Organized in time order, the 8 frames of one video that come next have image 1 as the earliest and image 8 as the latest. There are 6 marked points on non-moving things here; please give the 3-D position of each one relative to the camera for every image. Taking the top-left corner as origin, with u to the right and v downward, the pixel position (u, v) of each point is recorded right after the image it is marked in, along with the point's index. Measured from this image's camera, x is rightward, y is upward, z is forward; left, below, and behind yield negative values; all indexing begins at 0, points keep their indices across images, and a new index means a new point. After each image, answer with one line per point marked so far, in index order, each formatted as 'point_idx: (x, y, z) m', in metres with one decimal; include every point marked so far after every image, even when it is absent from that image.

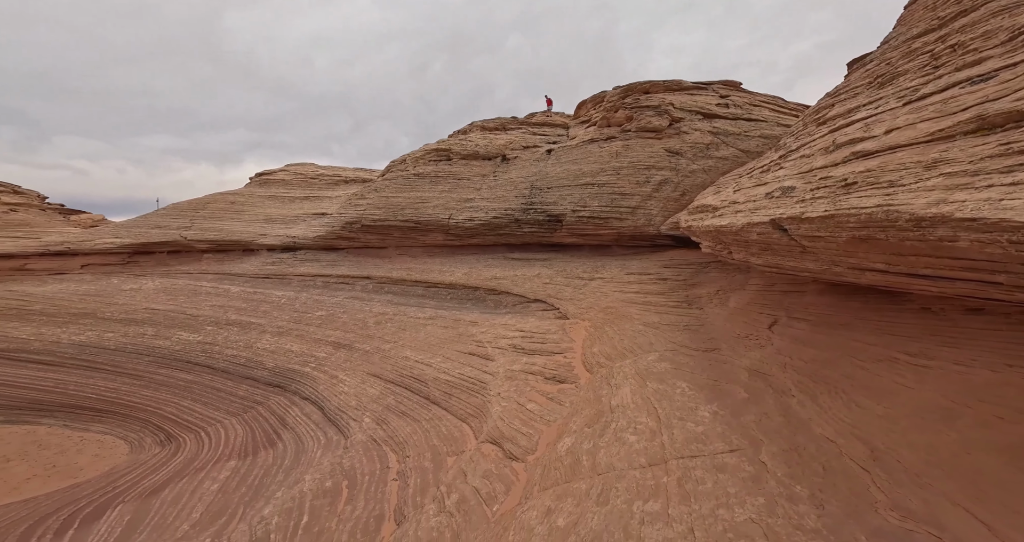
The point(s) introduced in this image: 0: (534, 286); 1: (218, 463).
0: (+0.1, -0.4, +12.6) m
1: (-6.4, -4.3, +9.0) m
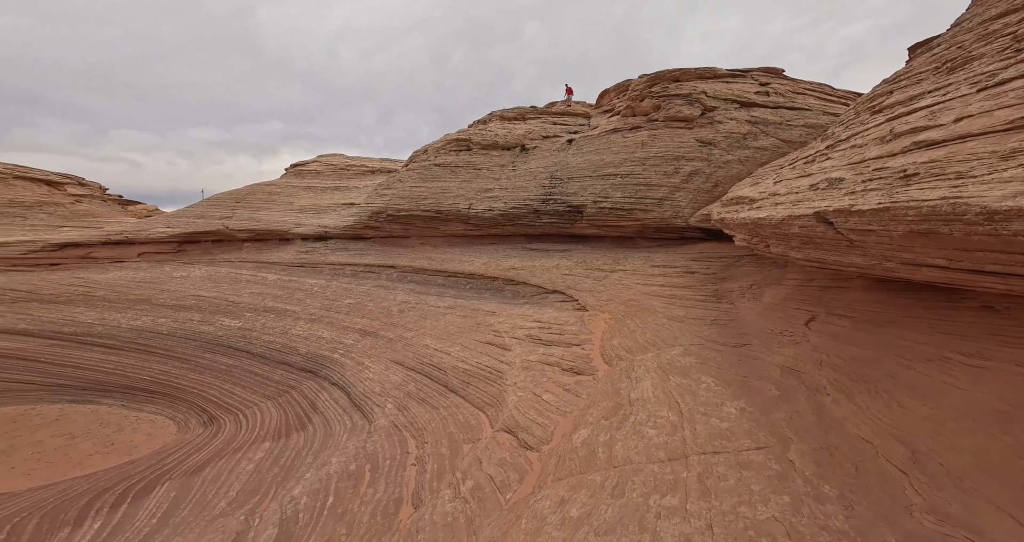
0: (+0.8, -0.1, +12.5) m
1: (-5.9, -4.0, +9.4) m
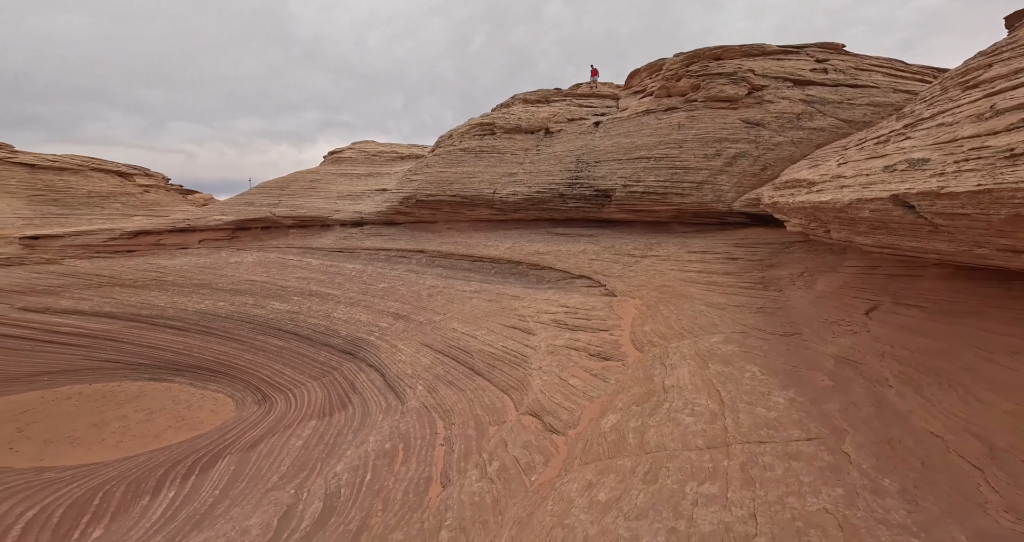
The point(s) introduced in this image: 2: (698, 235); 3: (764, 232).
0: (+1.8, +0.3, +12.3) m
1: (-5.2, -3.6, +9.9) m
2: (+5.7, +1.1, +12.5) m
3: (+6.7, +1.0, +10.8) m
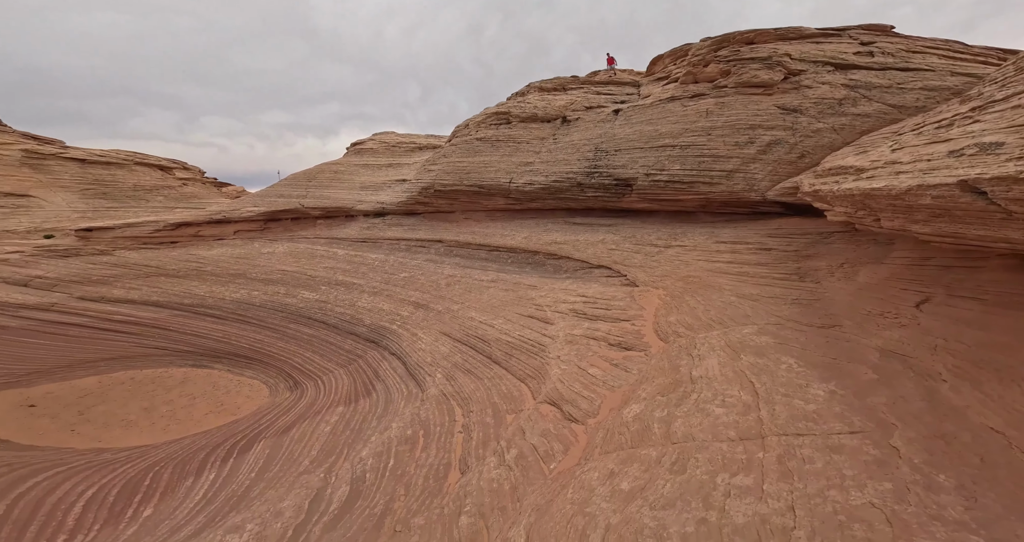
0: (+2.5, +0.6, +12.0) m
1: (-4.7, -3.2, +10.0) m
2: (+6.4, +1.3, +12.0) m
3: (+7.3, +1.2, +10.3) m
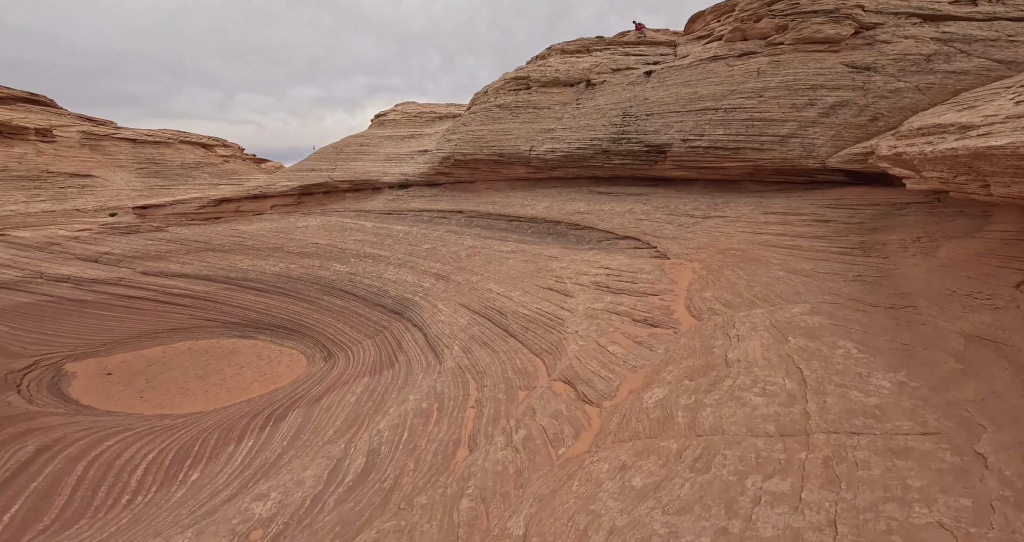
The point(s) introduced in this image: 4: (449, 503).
0: (+3.2, +1.3, +11.2) m
1: (-4.1, -2.5, +10.1) m
2: (+7.1, +2.0, +10.9) m
3: (+7.8, +1.8, +9.1) m
4: (-0.7, -2.5, +4.4) m
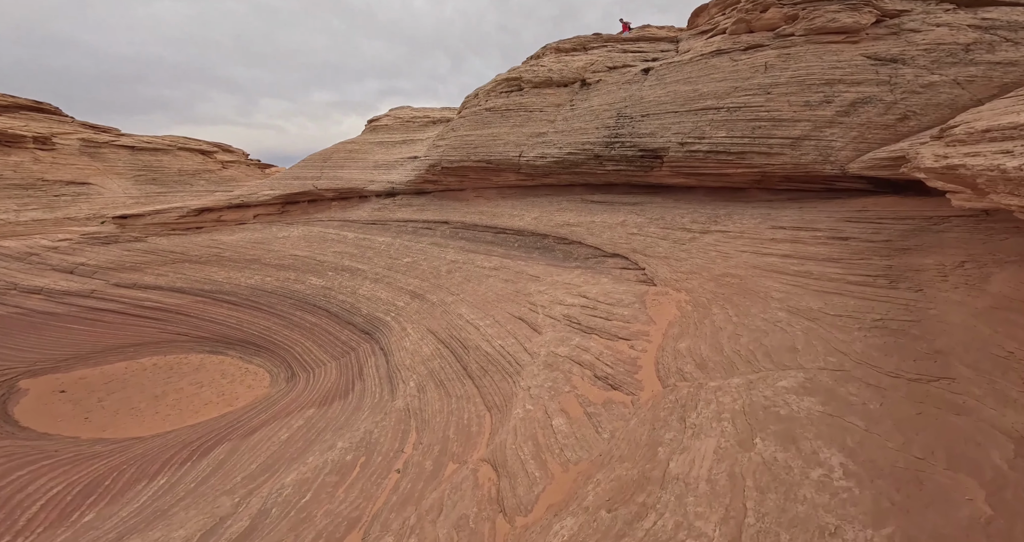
0: (+2.6, +0.8, +9.9) m
1: (-4.8, -3.0, +9.1) m
2: (+6.4, +1.5, +9.4) m
3: (+7.1, +1.3, +7.6) m
4: (-1.6, -3.0, +3.3) m
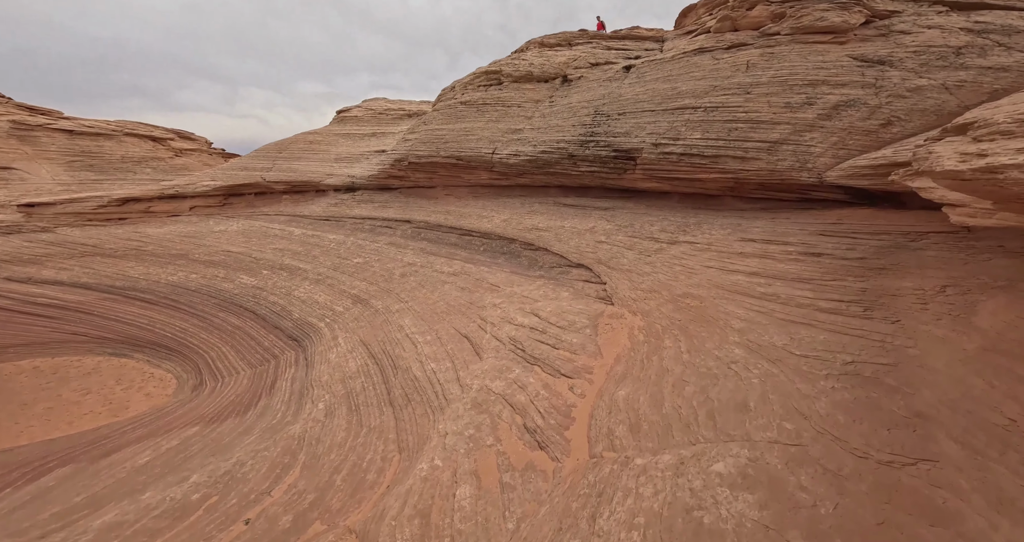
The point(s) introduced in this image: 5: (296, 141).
0: (+1.6, +0.5, +9.2) m
1: (-5.8, -3.2, +8.2) m
2: (+5.4, +1.2, +8.8) m
3: (+6.2, +1.0, +7.0) m
4: (-2.4, -3.3, +2.5) m
5: (-9.8, +6.0, +19.2) m
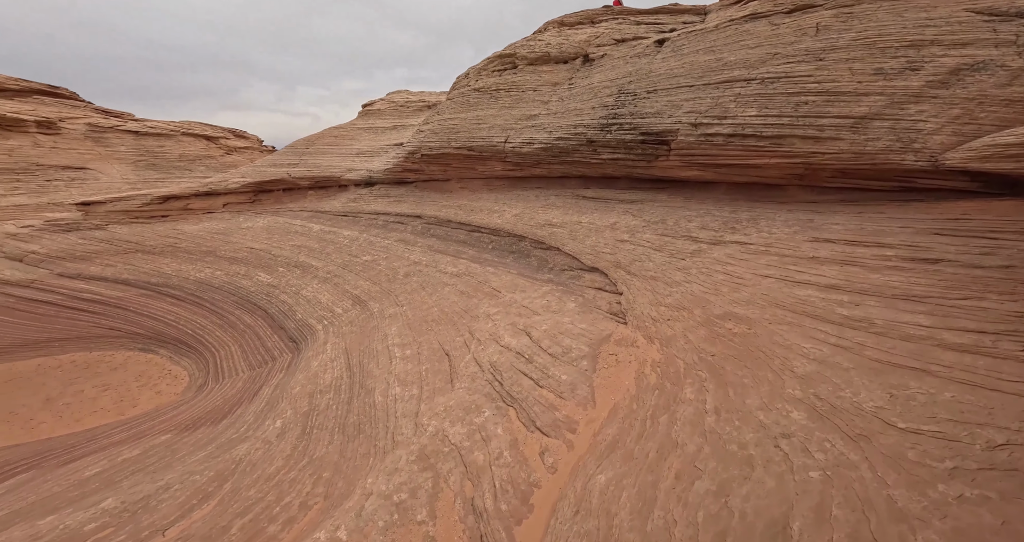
0: (+1.8, +0.4, +7.6) m
1: (-5.8, -3.2, +7.5) m
2: (+5.5, +1.0, +6.8) m
3: (+6.1, +0.8, +4.9) m
4: (-3.1, -3.3, +1.4) m
5: (-8.3, +6.2, +18.9) m
